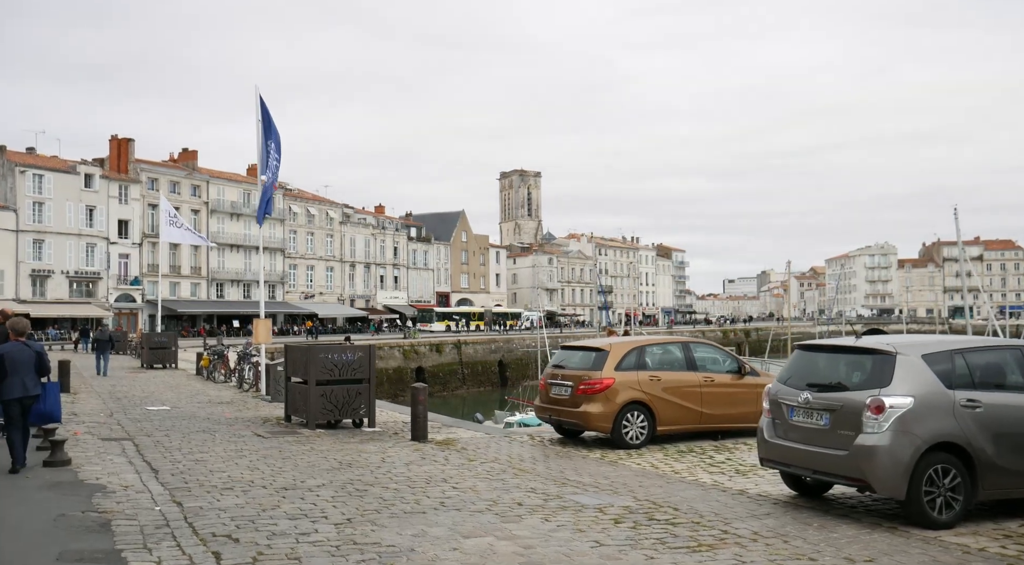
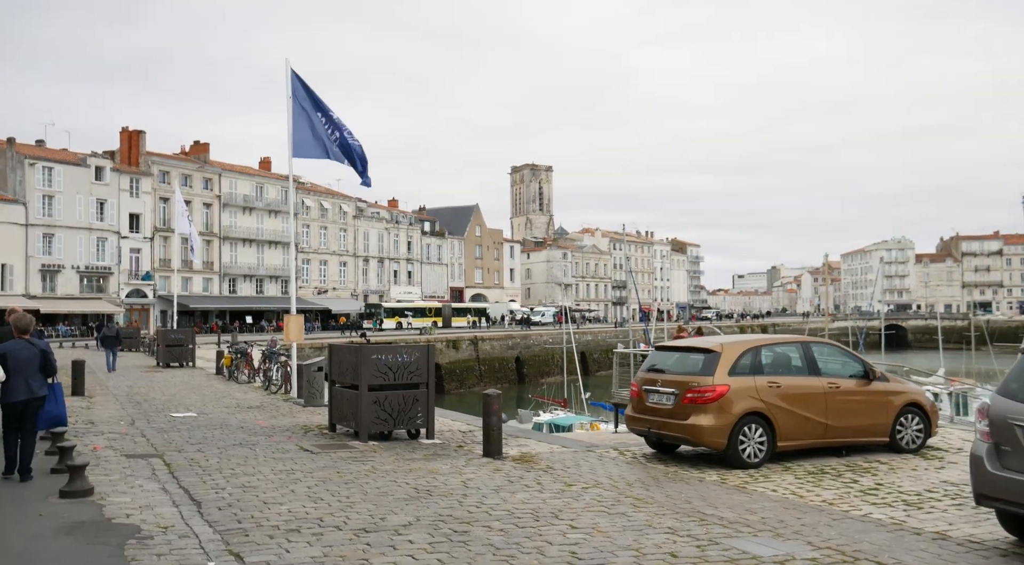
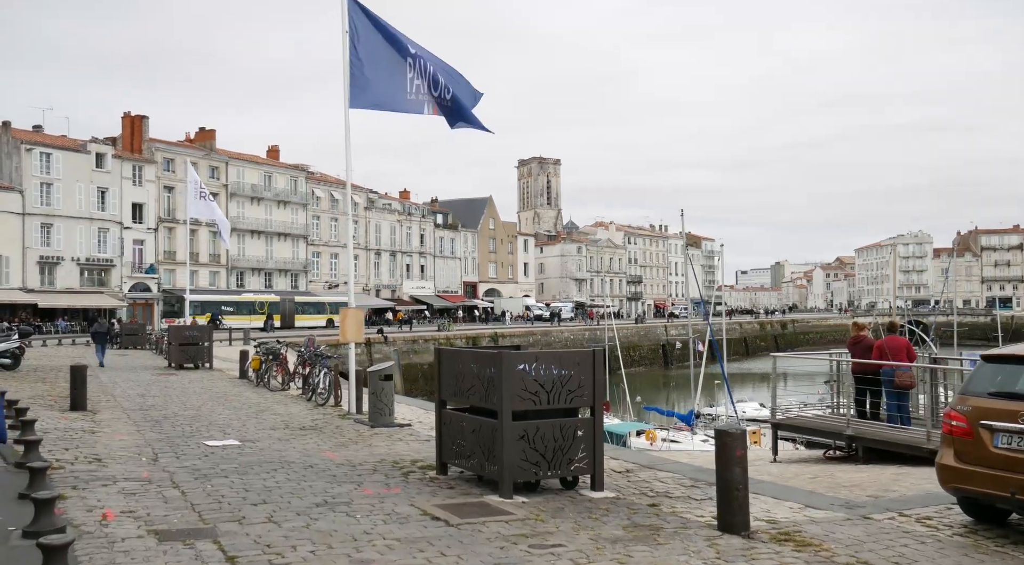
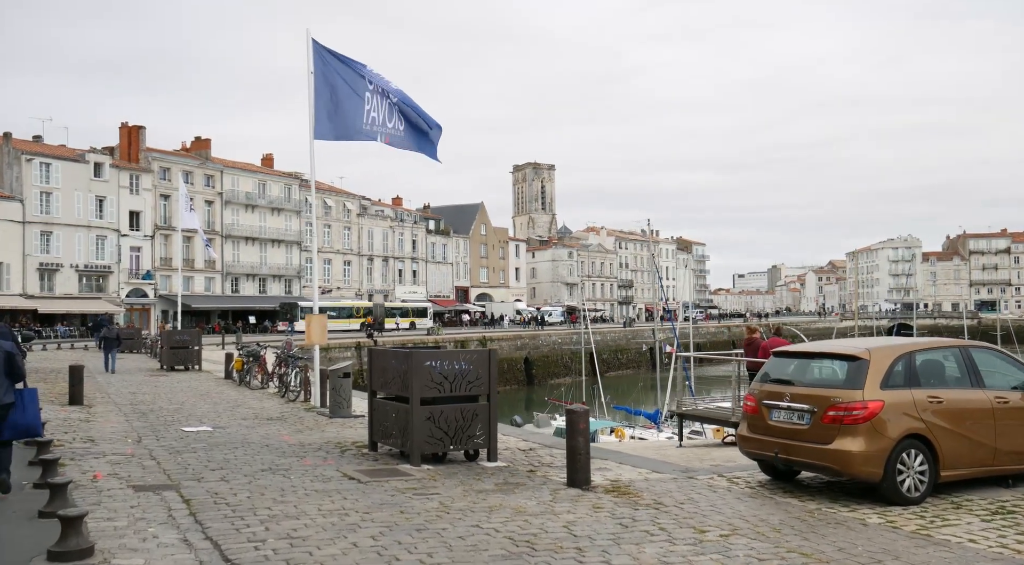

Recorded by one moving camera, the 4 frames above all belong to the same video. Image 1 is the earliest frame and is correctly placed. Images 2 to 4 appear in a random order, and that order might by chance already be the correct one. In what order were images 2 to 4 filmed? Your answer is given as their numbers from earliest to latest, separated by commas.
2, 4, 3
